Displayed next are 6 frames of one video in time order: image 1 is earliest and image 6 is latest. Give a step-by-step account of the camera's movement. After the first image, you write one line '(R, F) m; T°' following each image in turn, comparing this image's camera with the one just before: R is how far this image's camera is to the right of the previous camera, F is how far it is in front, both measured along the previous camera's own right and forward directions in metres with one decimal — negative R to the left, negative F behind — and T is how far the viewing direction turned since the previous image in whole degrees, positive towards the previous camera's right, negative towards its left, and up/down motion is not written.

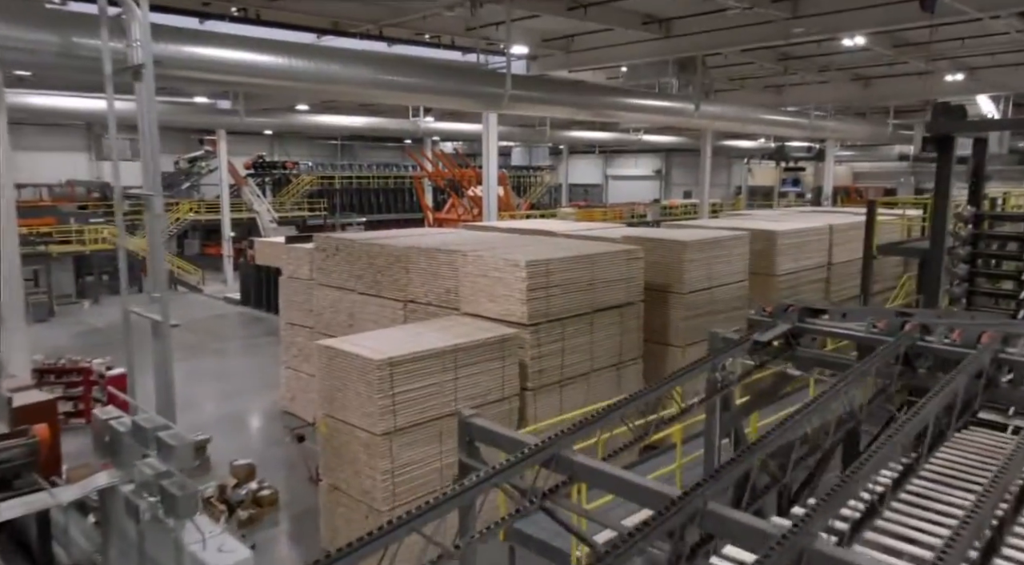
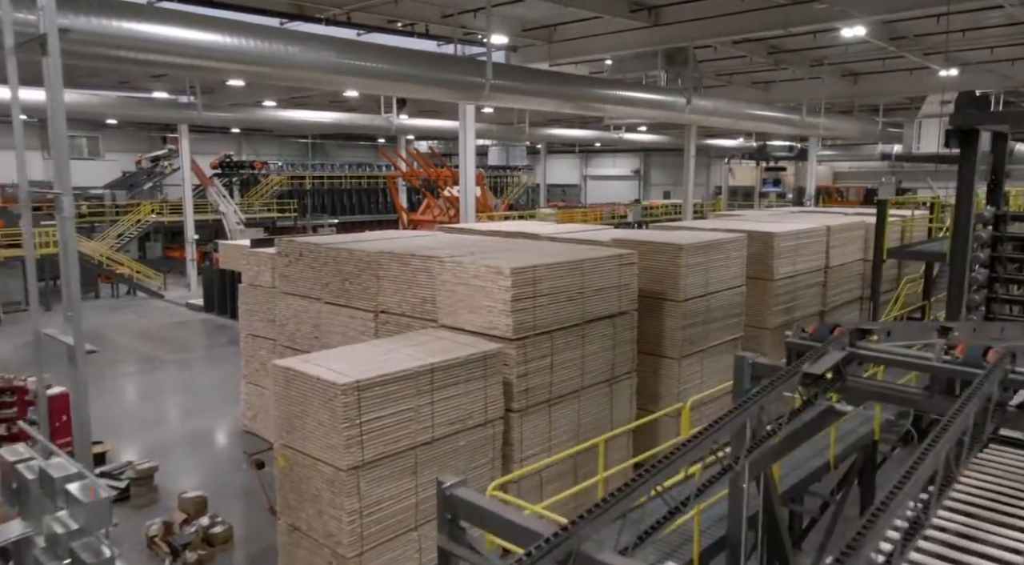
(0.0, +0.5) m; +2°
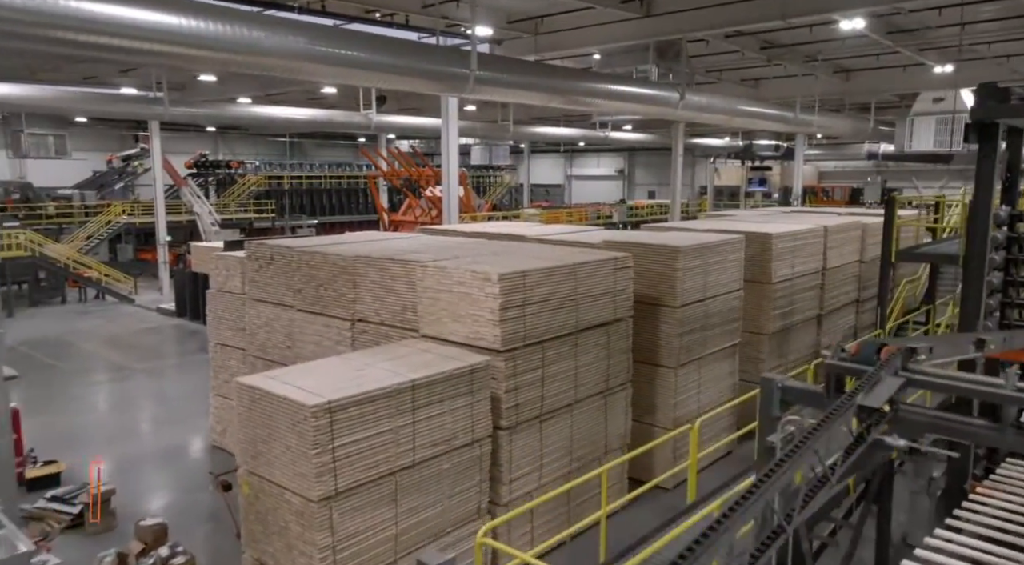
(0.0, +0.3) m; +1°
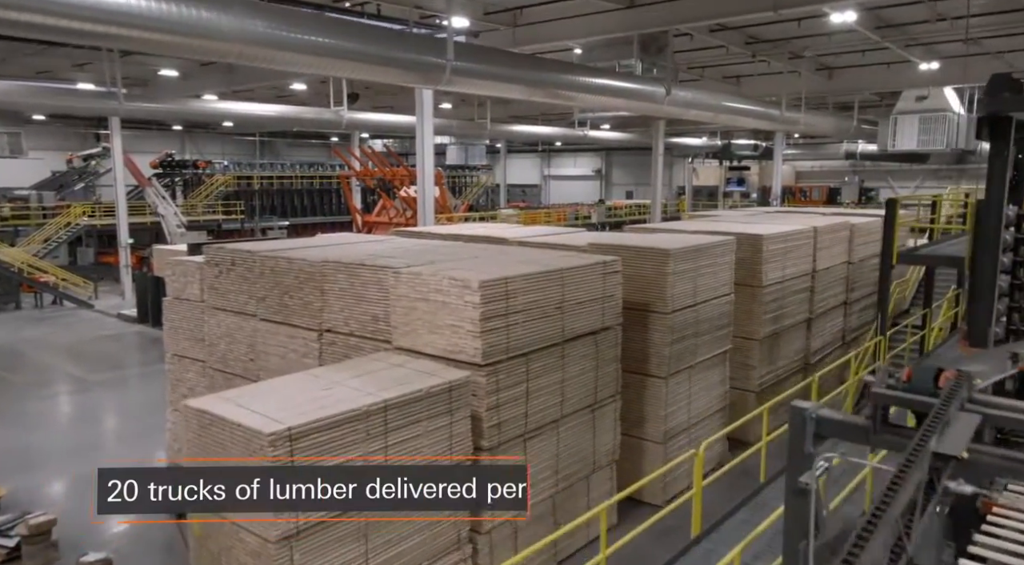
(0.0, +0.3) m; +2°
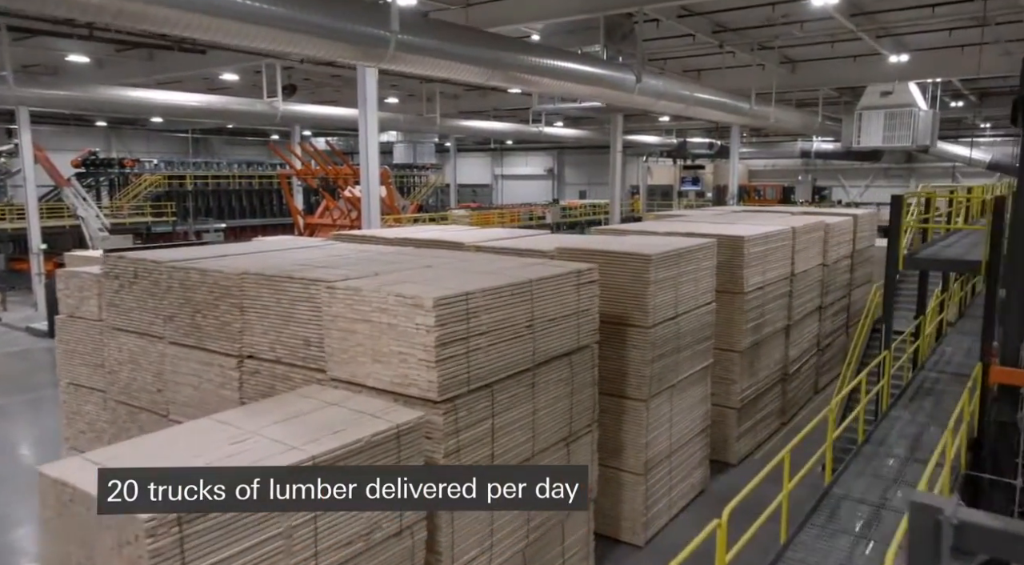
(0.0, +0.6) m; +4°
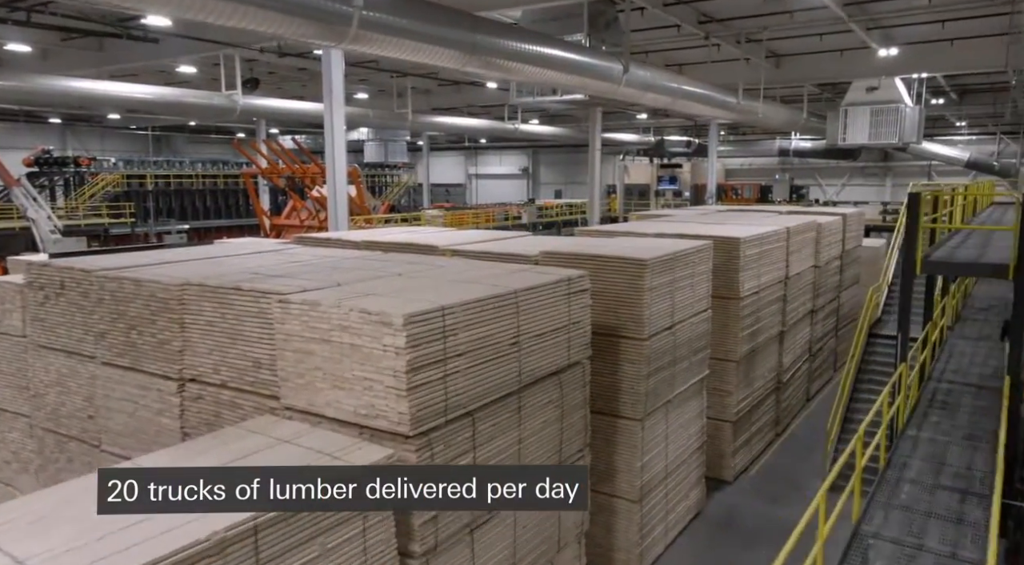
(0.0, +0.4) m; +2°
